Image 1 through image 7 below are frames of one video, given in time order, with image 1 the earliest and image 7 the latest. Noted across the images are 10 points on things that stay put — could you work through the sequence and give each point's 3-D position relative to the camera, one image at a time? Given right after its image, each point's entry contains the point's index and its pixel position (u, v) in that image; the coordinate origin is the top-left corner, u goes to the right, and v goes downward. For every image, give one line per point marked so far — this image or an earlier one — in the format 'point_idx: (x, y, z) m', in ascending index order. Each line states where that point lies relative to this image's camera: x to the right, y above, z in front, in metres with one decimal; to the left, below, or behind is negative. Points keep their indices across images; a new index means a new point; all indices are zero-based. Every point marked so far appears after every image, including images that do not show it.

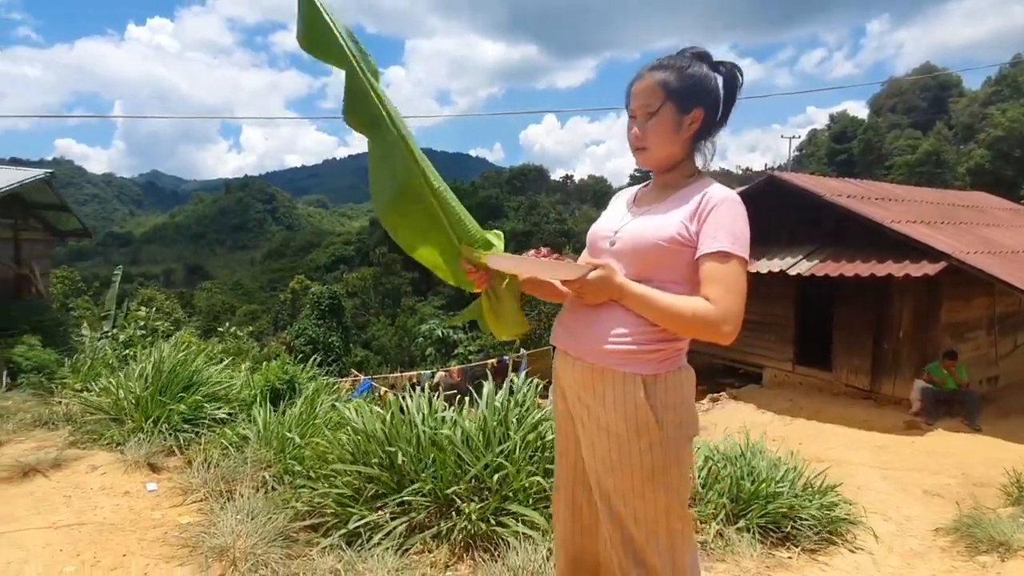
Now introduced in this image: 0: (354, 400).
0: (-1.4, -1.0, +4.7) m
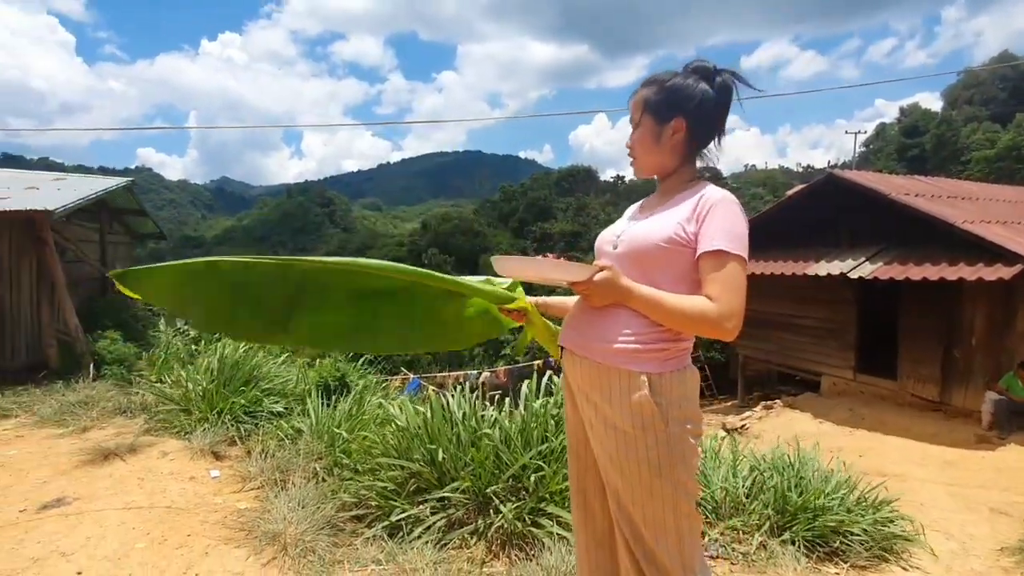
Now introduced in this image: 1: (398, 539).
0: (-1.1, -1.0, +4.9) m
1: (-0.7, -1.6, +3.2) m
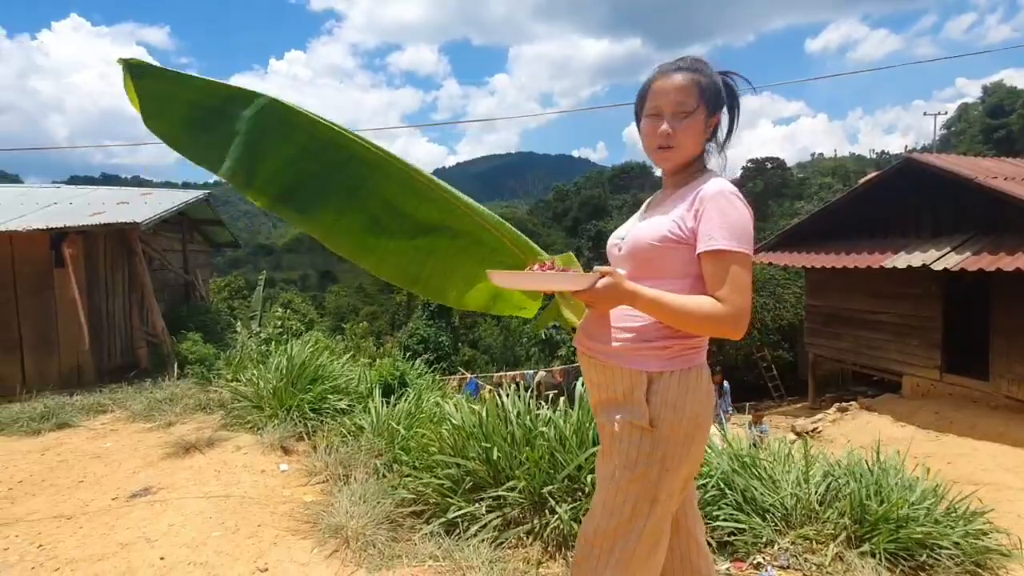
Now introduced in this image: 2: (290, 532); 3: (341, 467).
0: (-0.5, -1.0, +4.9) m
1: (-0.4, -1.6, +3.3) m
2: (-1.4, -1.5, +3.2) m
3: (-1.4, -1.4, +4.1) m
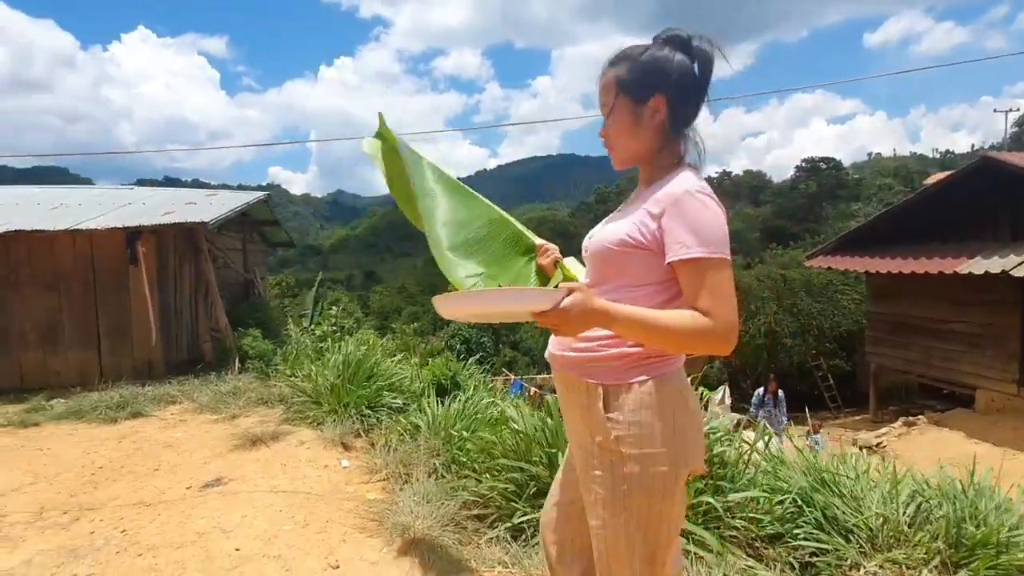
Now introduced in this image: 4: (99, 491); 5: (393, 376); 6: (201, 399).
0: (0.0, -1.0, +4.9) m
1: (0.0, -1.6, +3.2) m
2: (-1.0, -1.5, +3.3) m
3: (-0.9, -1.4, +4.1) m
4: (-3.1, -1.5, +3.9) m
5: (-1.4, -1.0, +5.9) m
6: (-3.9, -1.4, +6.4) m
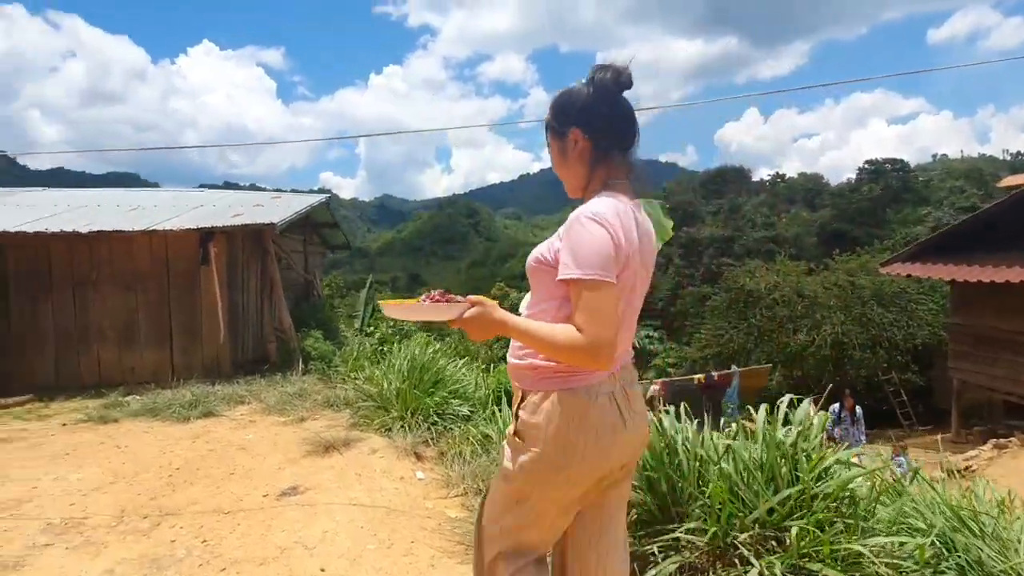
0: (+0.7, -1.1, +4.6) m
1: (+0.6, -1.6, +2.9) m
2: (-0.4, -1.5, +3.0) m
3: (-0.2, -1.5, +3.9) m
4: (-2.5, -1.5, +3.9) m
5: (-0.6, -1.0, +5.6) m
6: (-3.0, -1.4, +6.4) m
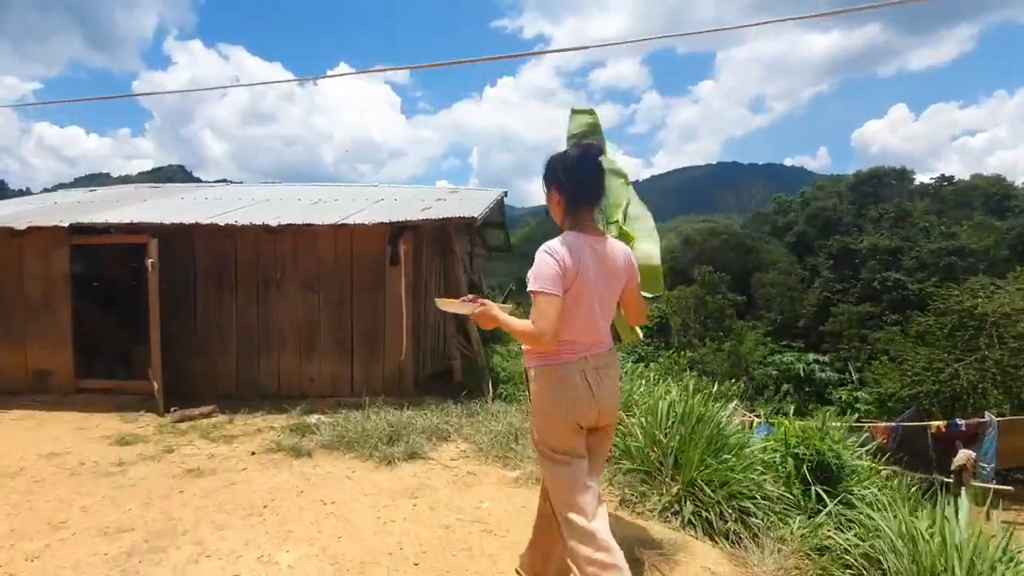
0: (+3.0, -1.3, +2.4) m
1: (+2.5, -1.7, +0.8) m
2: (+1.6, -1.7, +1.1) m
3: (+1.9, -1.6, +2.0) m
4: (-0.3, -1.6, +2.4) m
5: (+2.0, -1.2, +3.7) m
6: (-0.3, -1.5, +5.0) m
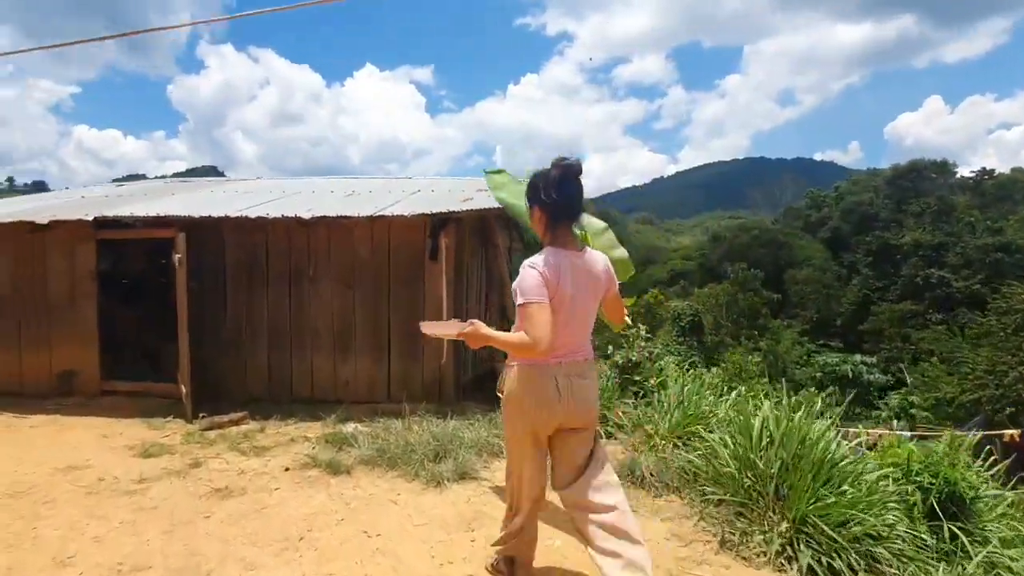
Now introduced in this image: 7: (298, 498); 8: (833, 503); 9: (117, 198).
0: (+3.4, -1.3, +1.7) m
1: (+2.9, -1.7, +0.1) m
2: (+1.9, -1.7, +0.5) m
3: (+2.3, -1.6, +1.3) m
4: (+0.1, -1.6, +1.8) m
5: (+2.4, -1.2, +3.1) m
6: (+0.2, -1.5, +4.4) m
7: (-1.6, -1.6, +3.9) m
8: (+2.0, -1.3, +2.9) m
9: (-5.9, +1.3, +7.7) m
